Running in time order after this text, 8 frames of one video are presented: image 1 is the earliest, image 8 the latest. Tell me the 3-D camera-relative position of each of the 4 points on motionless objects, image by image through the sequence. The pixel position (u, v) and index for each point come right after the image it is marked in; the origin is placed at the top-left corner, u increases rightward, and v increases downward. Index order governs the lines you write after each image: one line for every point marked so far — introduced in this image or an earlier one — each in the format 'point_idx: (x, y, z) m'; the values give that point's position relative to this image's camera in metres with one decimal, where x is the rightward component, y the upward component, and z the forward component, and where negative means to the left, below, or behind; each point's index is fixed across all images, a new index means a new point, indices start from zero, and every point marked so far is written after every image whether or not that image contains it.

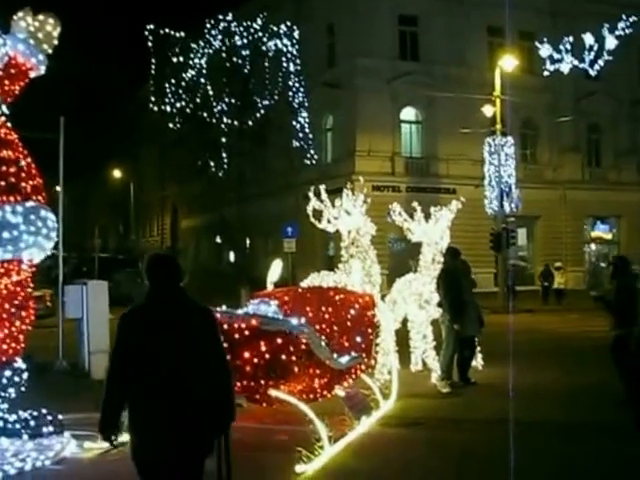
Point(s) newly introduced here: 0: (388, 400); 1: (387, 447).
0: (+0.8, -2.0, +14.9) m
1: (+0.7, -2.0, +11.6) m
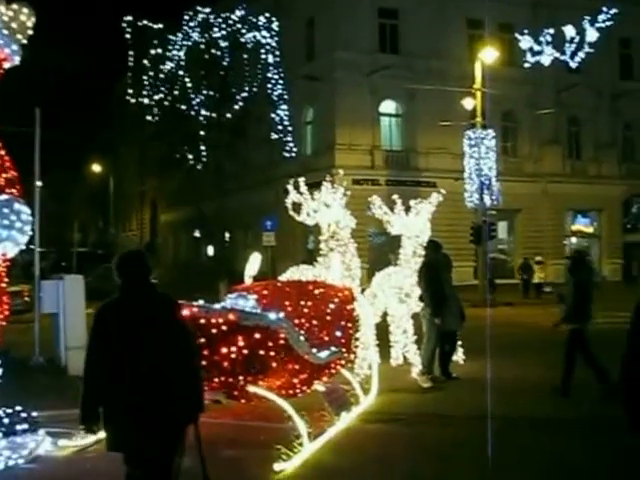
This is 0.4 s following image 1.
0: (+0.6, -1.9, +14.7) m
1: (+0.5, -1.9, +11.4) m
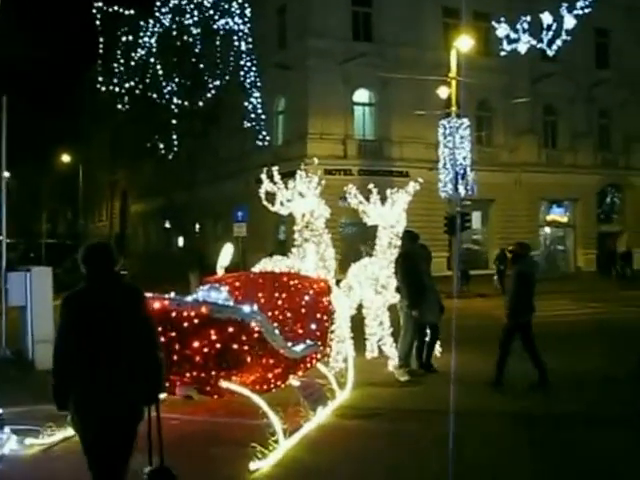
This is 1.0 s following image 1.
0: (+0.3, -1.8, +14.4) m
1: (+0.2, -1.9, +11.1) m
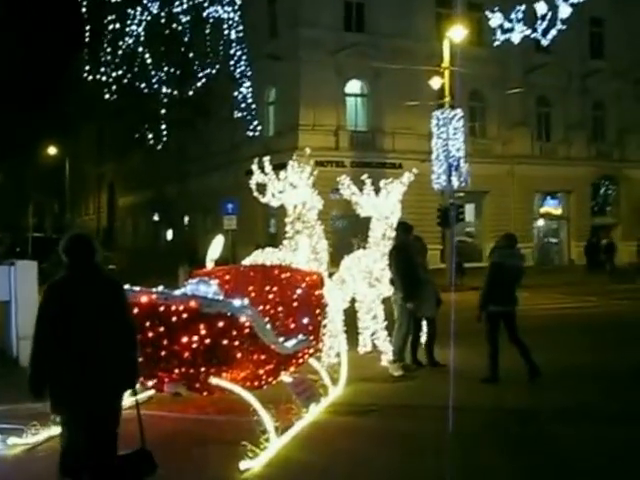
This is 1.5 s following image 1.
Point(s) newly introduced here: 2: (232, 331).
0: (+0.2, -1.7, +14.1) m
1: (+0.2, -1.8, +10.7) m
2: (-0.7, -0.7, +9.7) m
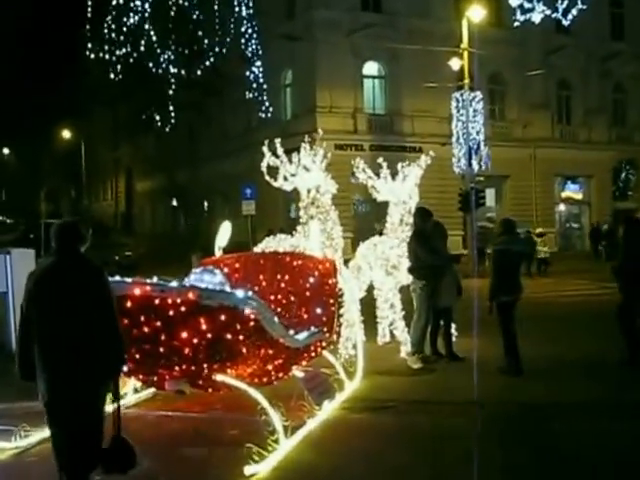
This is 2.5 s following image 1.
0: (+0.4, -1.6, +13.3) m
1: (+0.3, -1.7, +10.0) m
2: (-0.6, -0.6, +9.0) m
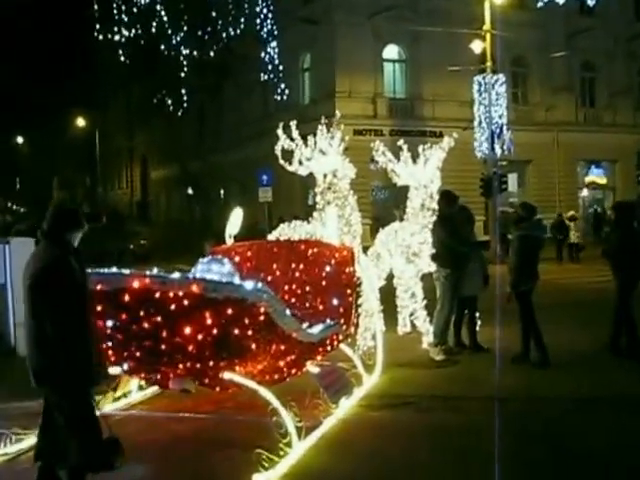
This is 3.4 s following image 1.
0: (+0.5, -1.4, +12.6) m
1: (+0.4, -1.5, +9.3) m
2: (-0.5, -0.5, +8.3) m
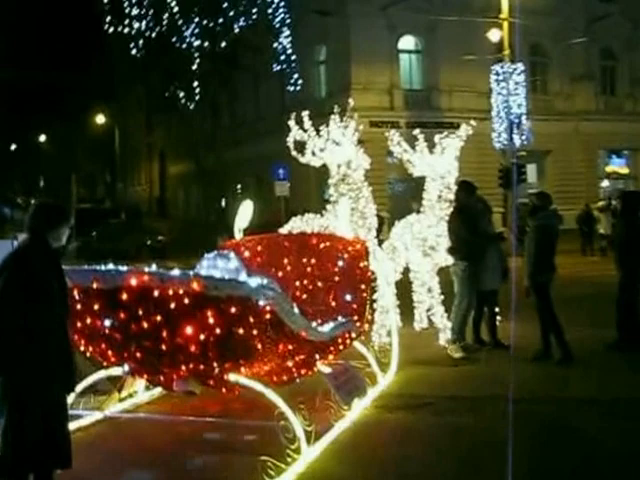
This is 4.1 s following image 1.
0: (+0.7, -1.3, +12.2) m
1: (+0.5, -1.5, +8.8) m
2: (-0.5, -0.5, +7.8) m
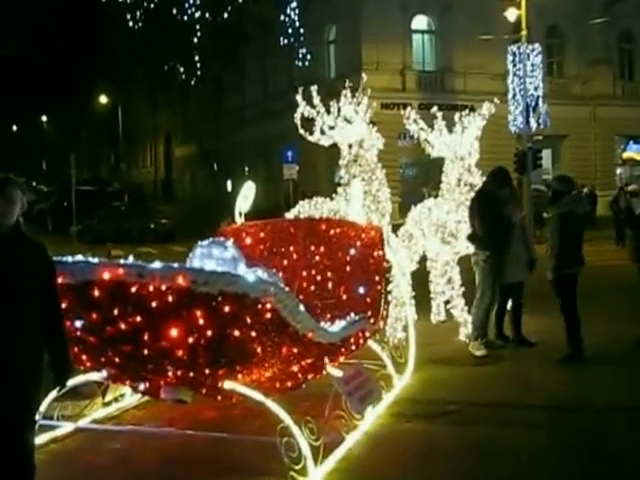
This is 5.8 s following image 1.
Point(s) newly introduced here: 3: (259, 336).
0: (+0.8, -1.2, +11.0) m
1: (+0.6, -1.4, +7.7) m
2: (-0.4, -0.4, +6.7) m
3: (-0.3, -0.5, +6.8) m
